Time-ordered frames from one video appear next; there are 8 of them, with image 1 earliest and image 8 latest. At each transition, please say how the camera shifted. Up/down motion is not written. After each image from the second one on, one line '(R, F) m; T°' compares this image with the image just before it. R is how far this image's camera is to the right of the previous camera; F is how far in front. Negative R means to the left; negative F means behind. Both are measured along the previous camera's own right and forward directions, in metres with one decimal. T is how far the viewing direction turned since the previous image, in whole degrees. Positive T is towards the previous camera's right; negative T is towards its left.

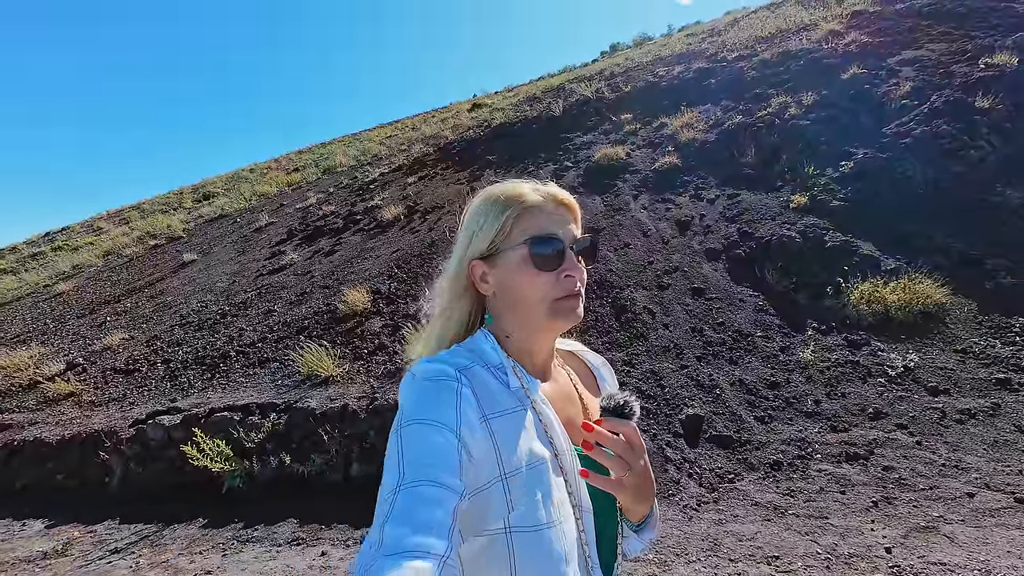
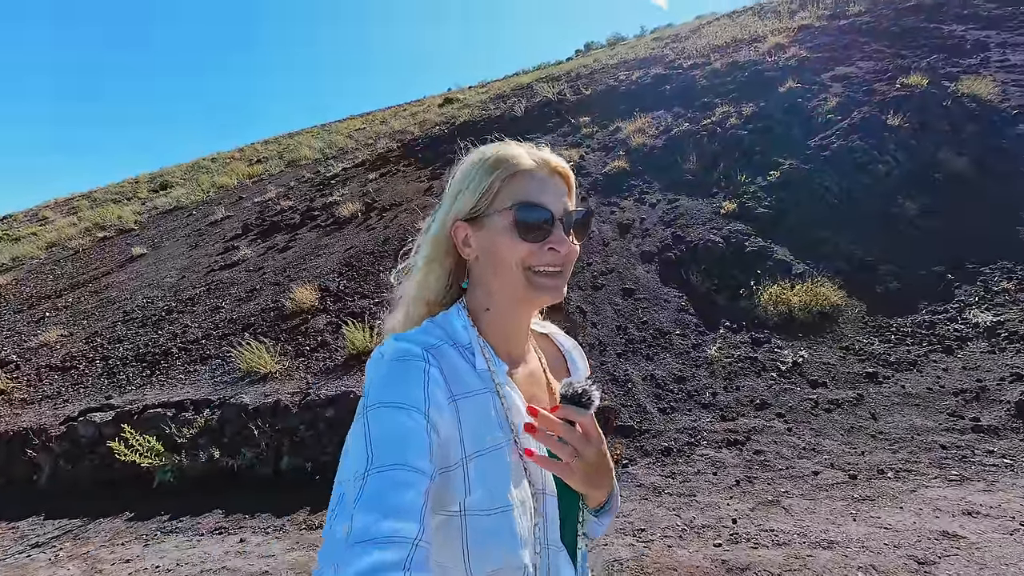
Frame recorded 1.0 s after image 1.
(+0.7, -0.4) m; +3°
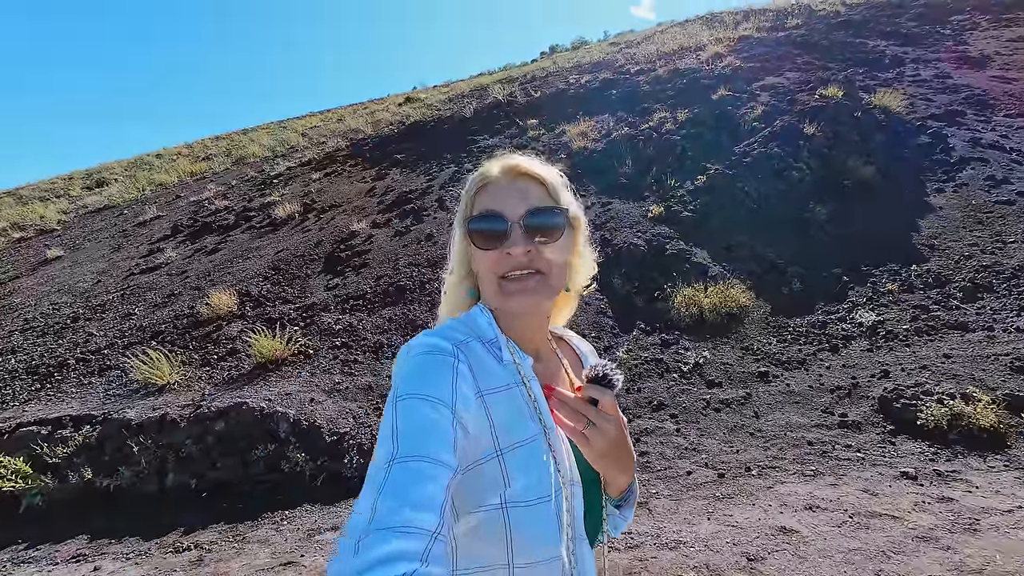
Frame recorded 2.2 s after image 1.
(+0.9, 0.0) m; +4°
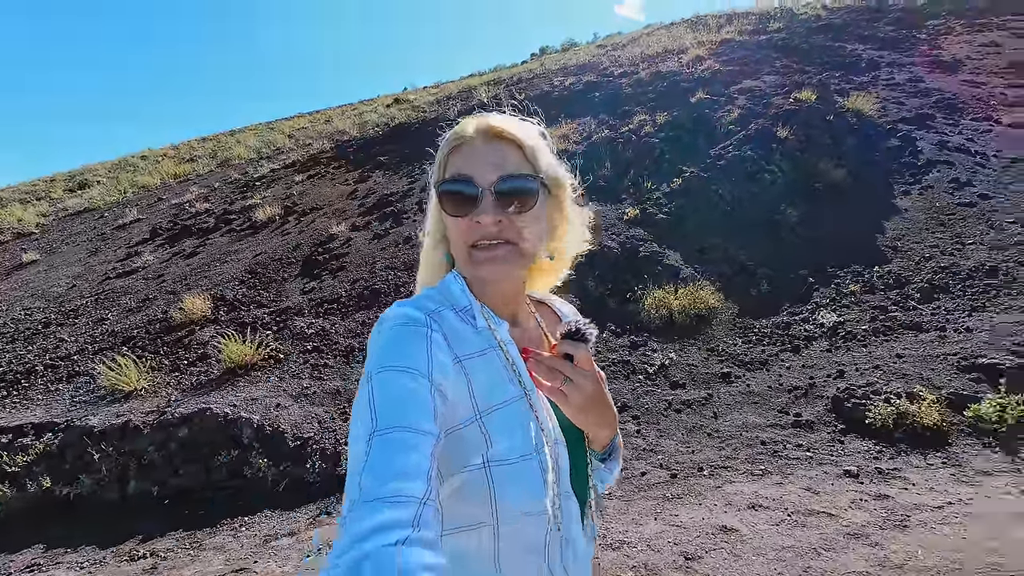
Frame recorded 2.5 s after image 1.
(+0.4, -0.1) m; +1°
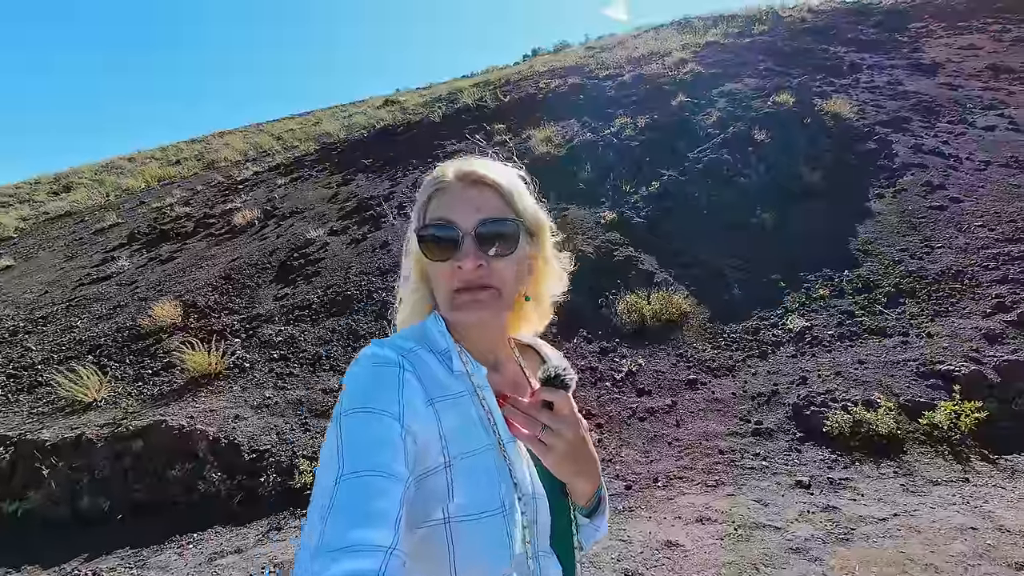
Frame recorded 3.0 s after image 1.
(+0.4, +0.1) m; +1°
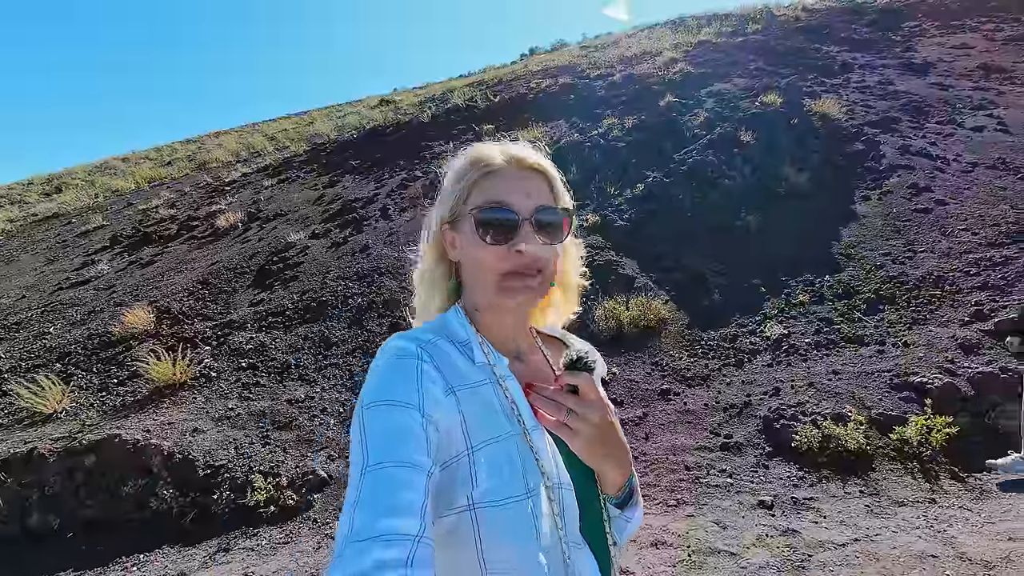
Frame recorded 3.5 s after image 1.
(+0.4, +0.2) m; 0°
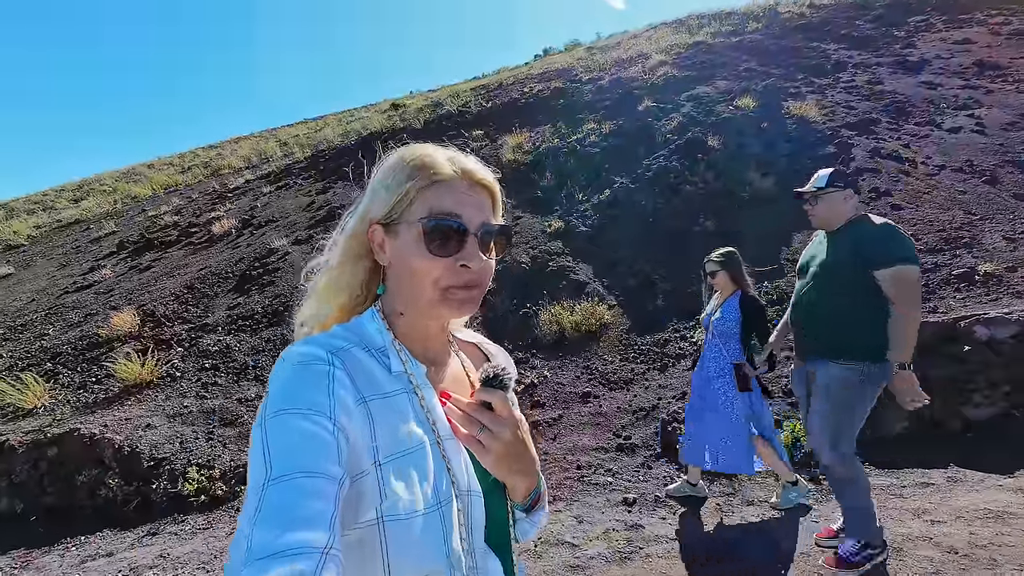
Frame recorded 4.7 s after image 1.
(+1.3, -0.3) m; -2°
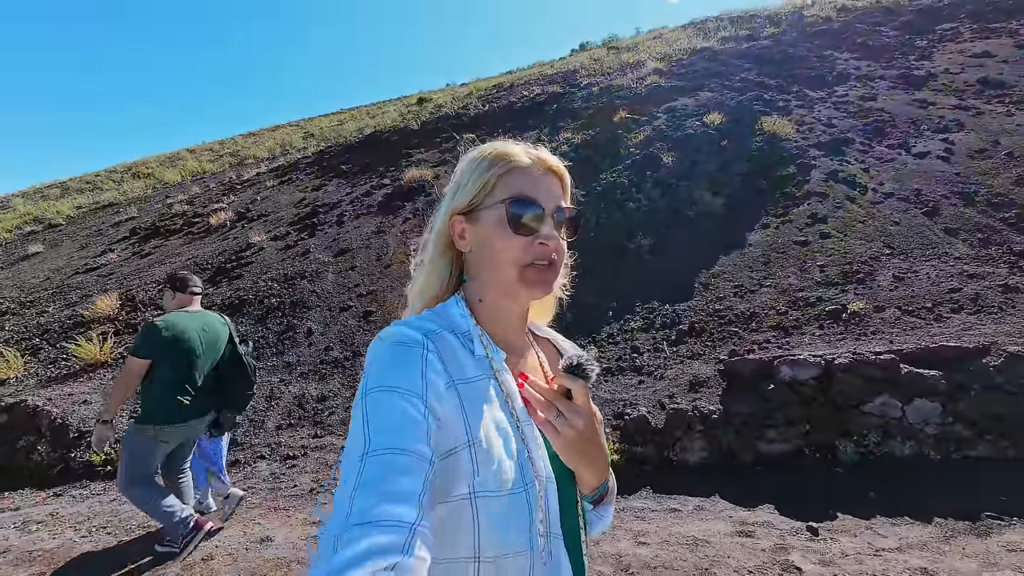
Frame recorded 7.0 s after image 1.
(+2.2, -0.4) m; -4°
